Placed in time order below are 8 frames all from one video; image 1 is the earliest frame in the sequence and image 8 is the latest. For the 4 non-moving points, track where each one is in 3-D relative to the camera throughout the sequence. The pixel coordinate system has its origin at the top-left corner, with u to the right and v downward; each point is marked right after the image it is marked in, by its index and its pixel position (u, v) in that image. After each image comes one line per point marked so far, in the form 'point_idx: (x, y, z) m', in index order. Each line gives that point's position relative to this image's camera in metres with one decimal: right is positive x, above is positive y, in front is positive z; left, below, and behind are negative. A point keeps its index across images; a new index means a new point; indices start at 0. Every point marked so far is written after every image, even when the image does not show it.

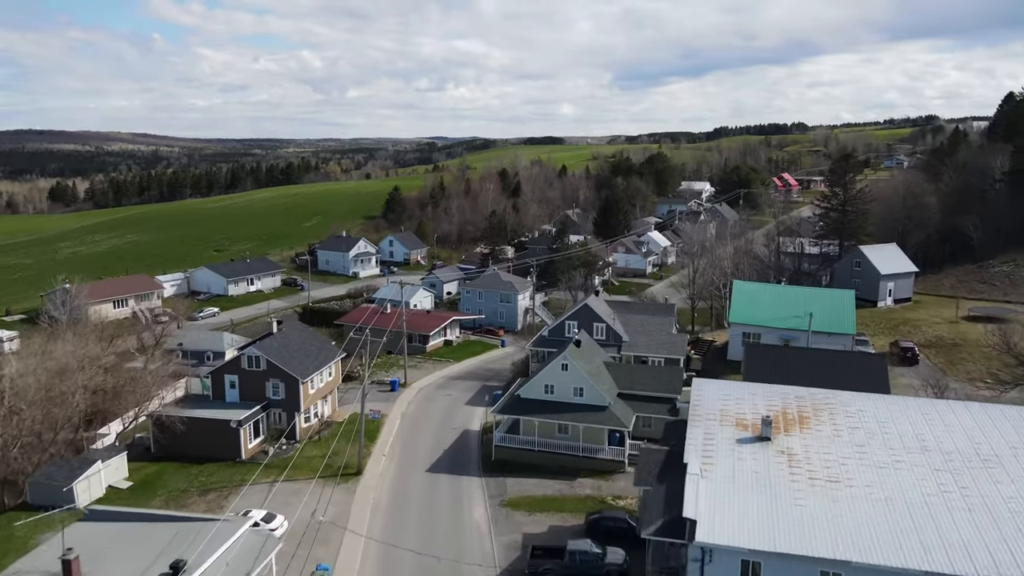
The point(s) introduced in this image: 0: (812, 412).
0: (+7.5, -3.1, +18.2) m
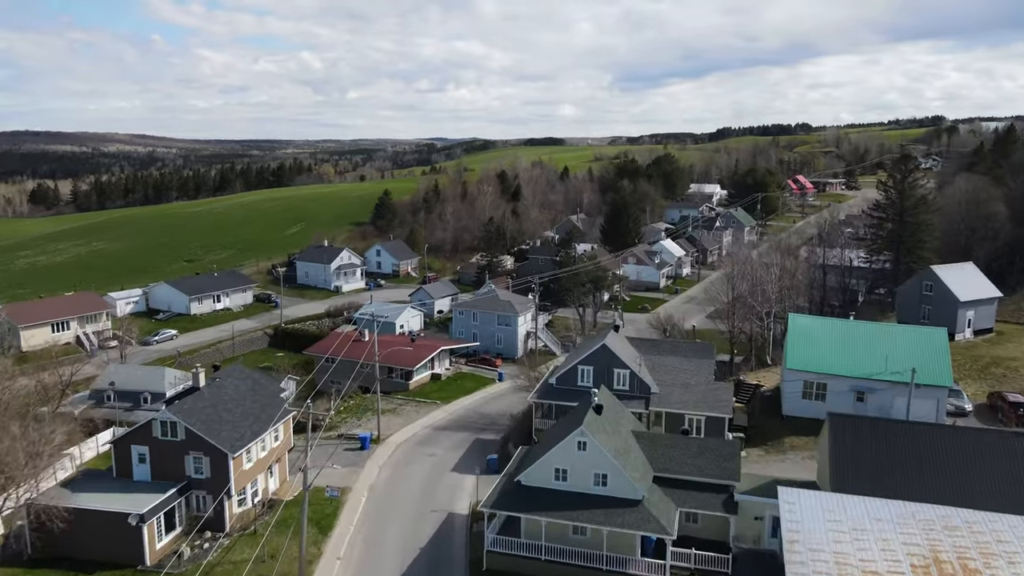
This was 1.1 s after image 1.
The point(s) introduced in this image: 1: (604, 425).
0: (+7.4, -4.3, +11.6) m
1: (+2.3, -3.5, +18.8) m
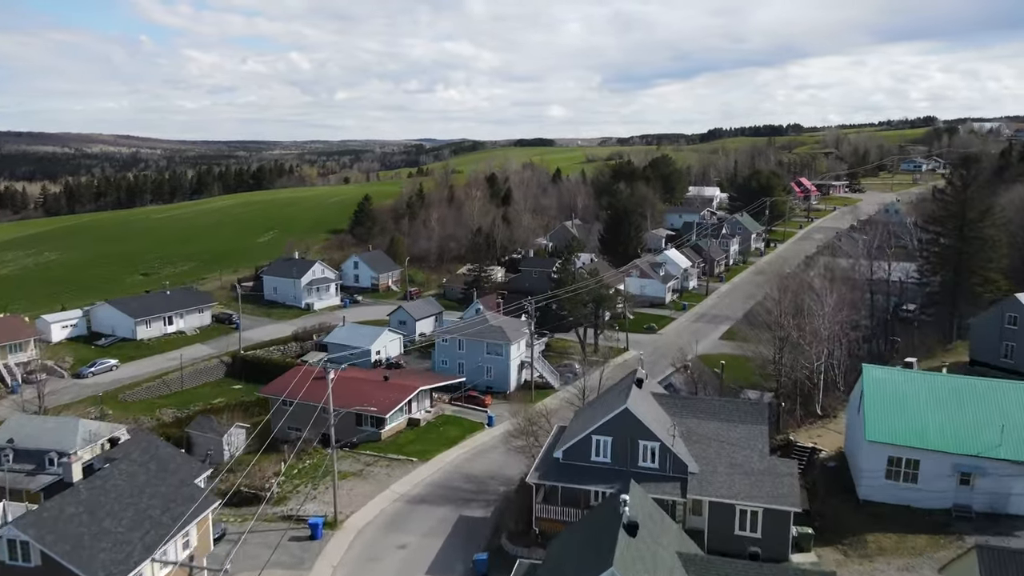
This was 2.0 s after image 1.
0: (+7.4, -5.5, +5.8) m
1: (+2.3, -4.7, +12.9) m
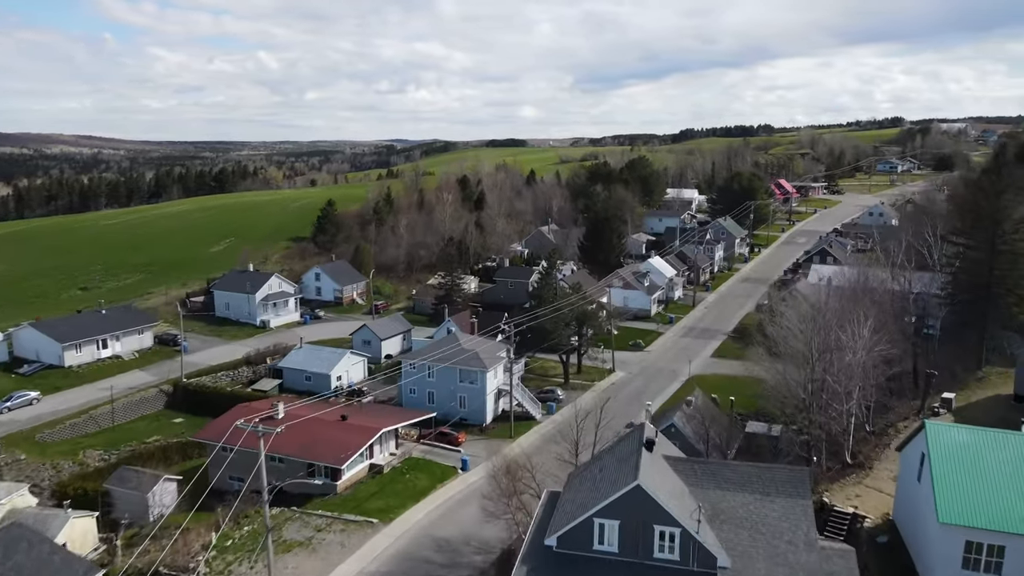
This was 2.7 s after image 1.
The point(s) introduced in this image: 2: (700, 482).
0: (+7.5, -6.3, +2.0) m
1: (+2.1, -5.6, +8.9) m
2: (+4.1, -4.3, +16.2) m
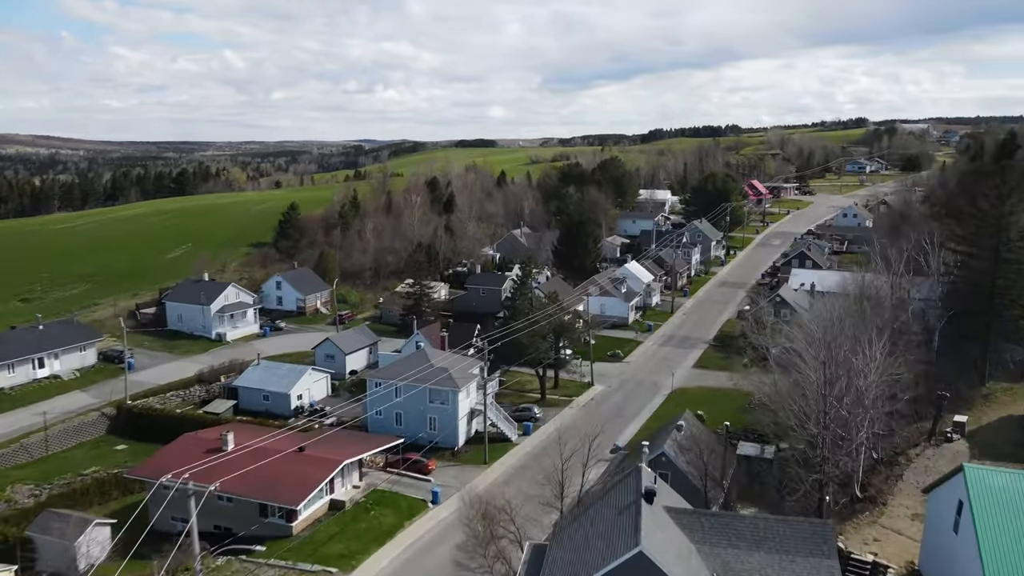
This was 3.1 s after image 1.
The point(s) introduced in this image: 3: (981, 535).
0: (+7.7, -6.8, -0.1) m
1: (+2.0, -6.1, +6.6) m
2: (+3.7, -4.8, +14.0) m
3: (+8.5, -4.5, +13.2) m
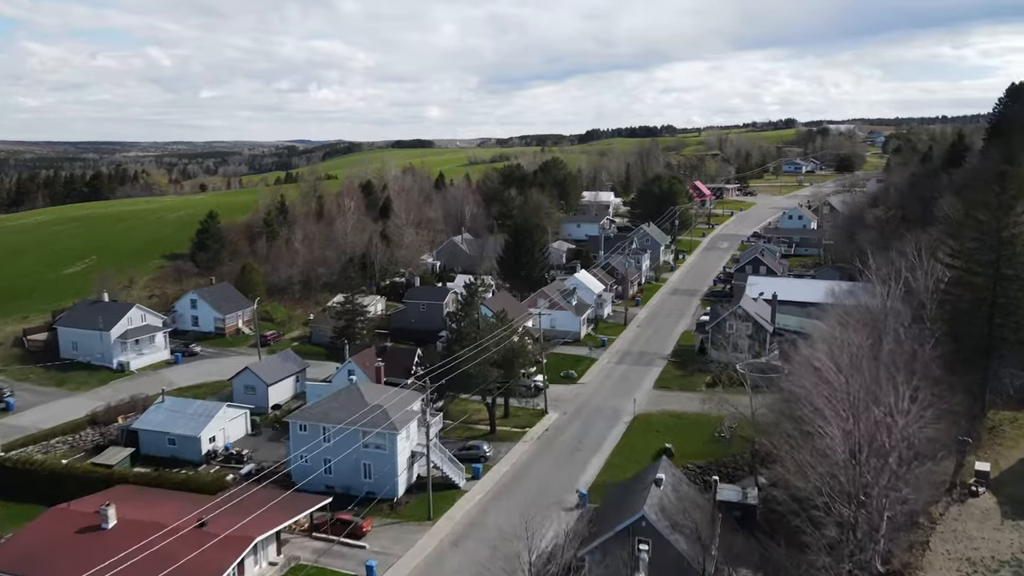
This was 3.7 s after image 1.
0: (+8.3, -7.5, -3.4) m
1: (+2.1, -7.0, +2.8) m
2: (+3.2, -5.6, +10.3) m
3: (+8.0, -5.3, +9.8) m
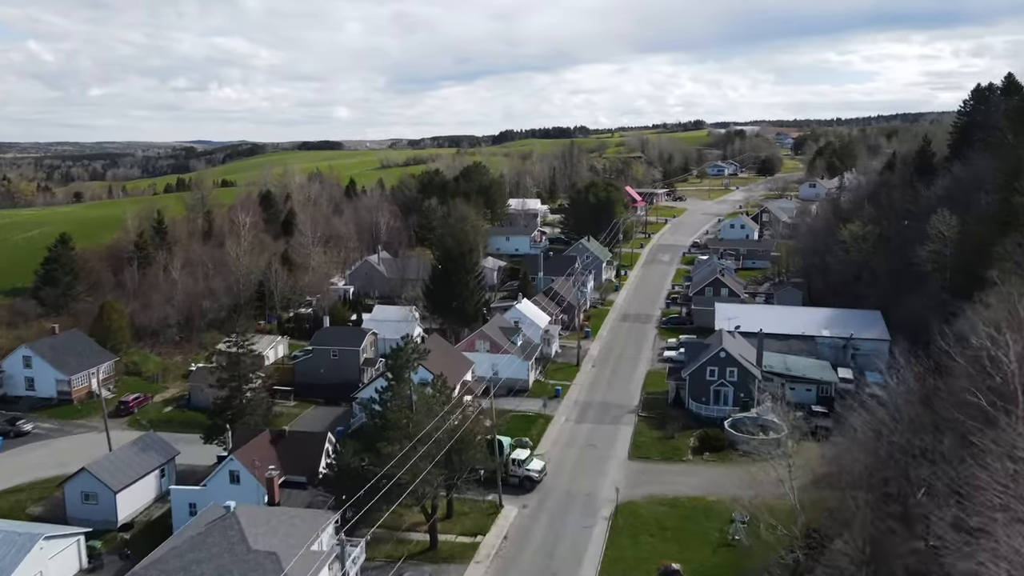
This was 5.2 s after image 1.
0: (+10.8, -9.4, -10.9) m
1: (+3.9, -9.0, -5.4) m
2: (+4.1, -7.6, +2.1) m
3: (+8.8, -7.2, +2.2) m
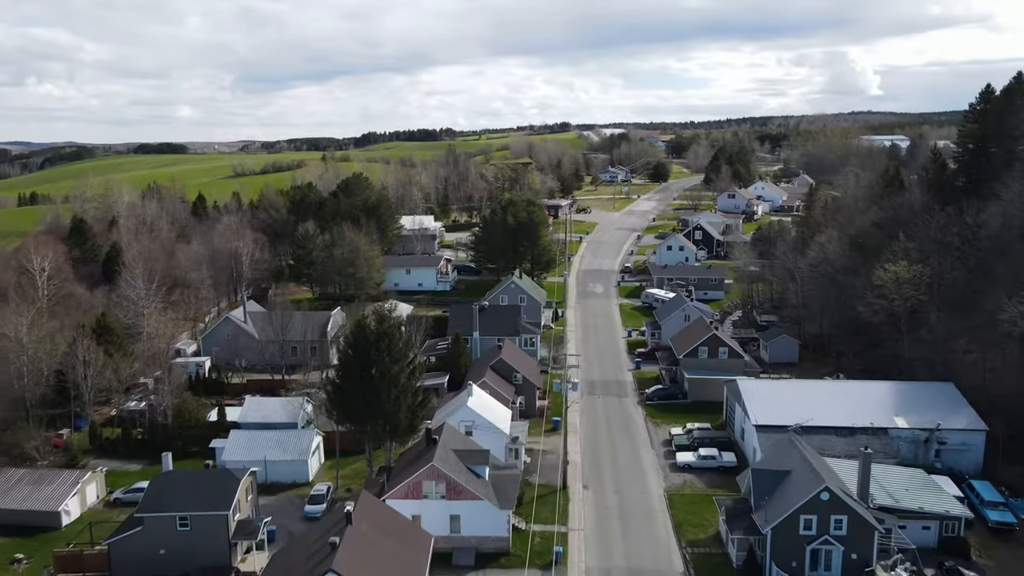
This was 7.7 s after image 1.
0: (+19.0, -12.4, -22.7) m
1: (+11.2, -12.2, -18.6) m
2: (+10.0, -10.9, -11.2) m
3: (+14.6, -10.3, -10.2) m
